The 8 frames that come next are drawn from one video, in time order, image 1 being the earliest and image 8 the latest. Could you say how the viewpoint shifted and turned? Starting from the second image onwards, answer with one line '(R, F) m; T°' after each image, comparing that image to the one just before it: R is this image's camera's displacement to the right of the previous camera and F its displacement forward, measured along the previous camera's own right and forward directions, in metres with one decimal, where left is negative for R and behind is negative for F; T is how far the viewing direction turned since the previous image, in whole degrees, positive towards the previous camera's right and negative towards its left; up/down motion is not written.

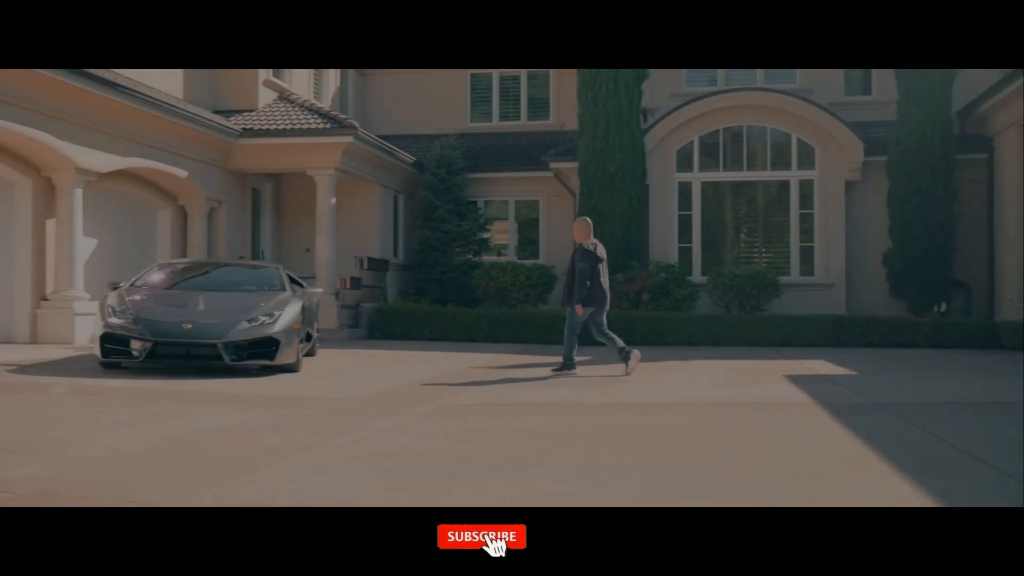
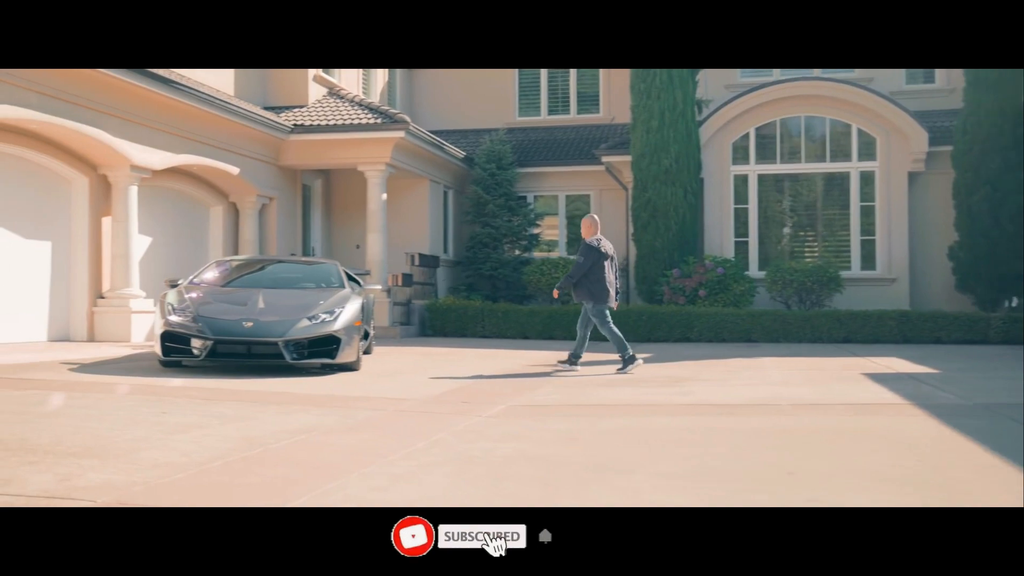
(-0.2, +0.3) m; -2°
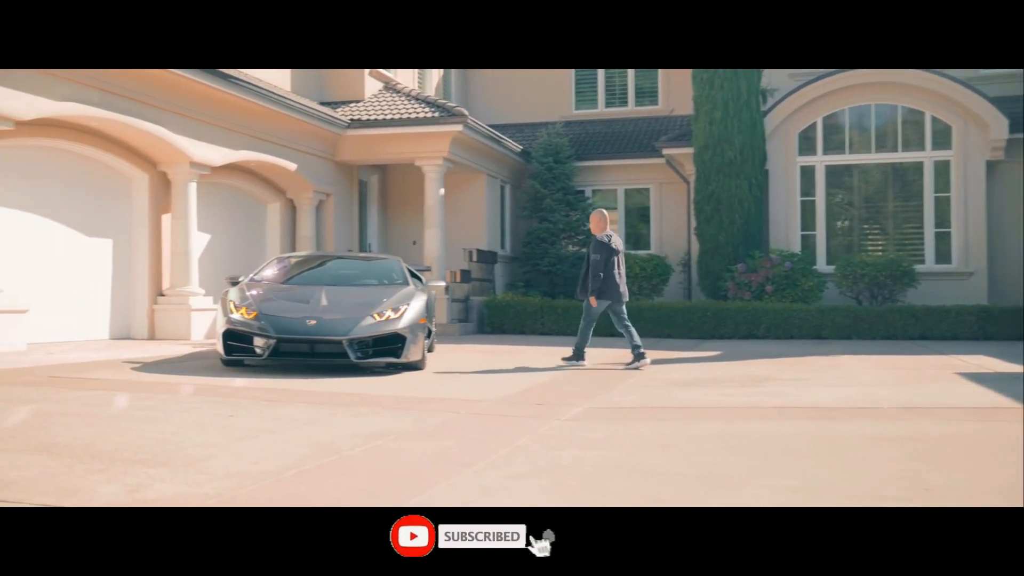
(-0.2, +0.3) m; -3°
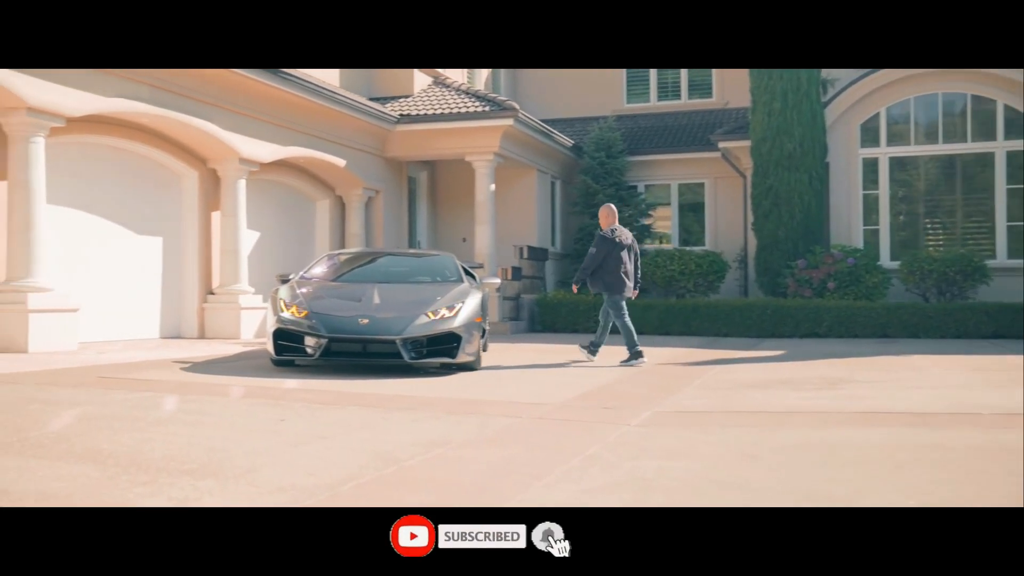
(-0.1, +0.3) m; -3°
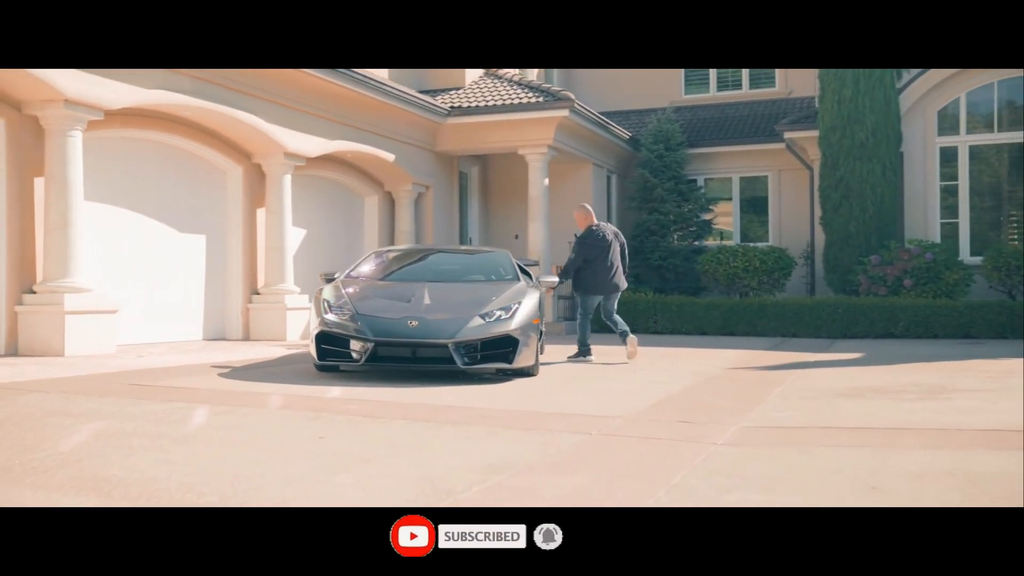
(-0.1, +0.6) m; -3°
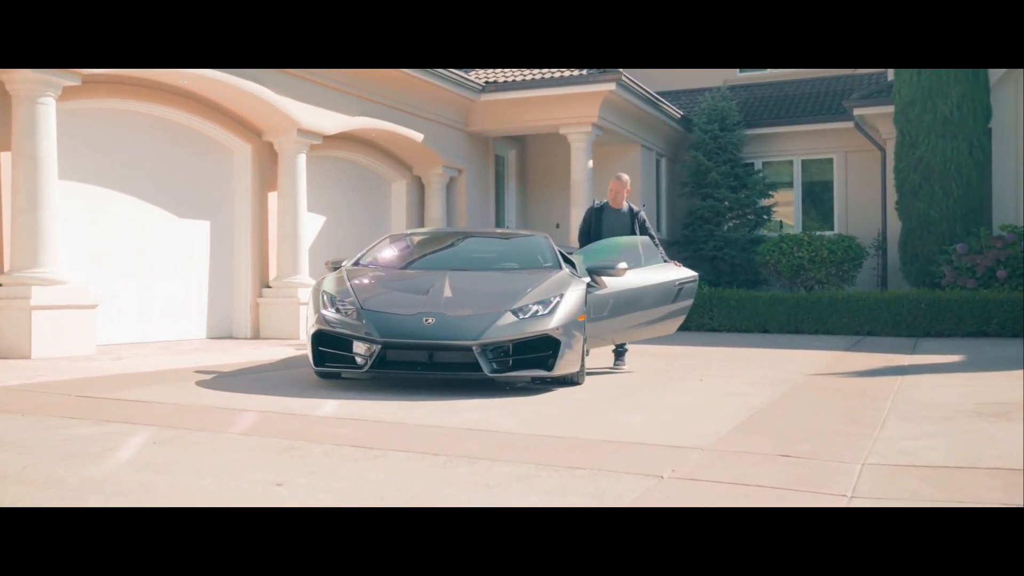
(0.0, +1.4) m; -2°
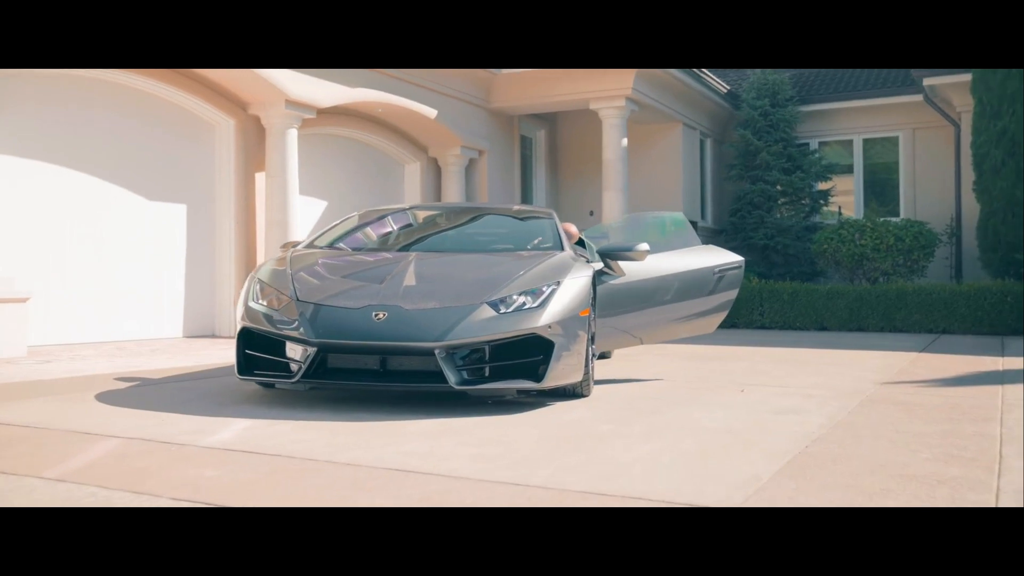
(+0.4, +1.4) m; -3°
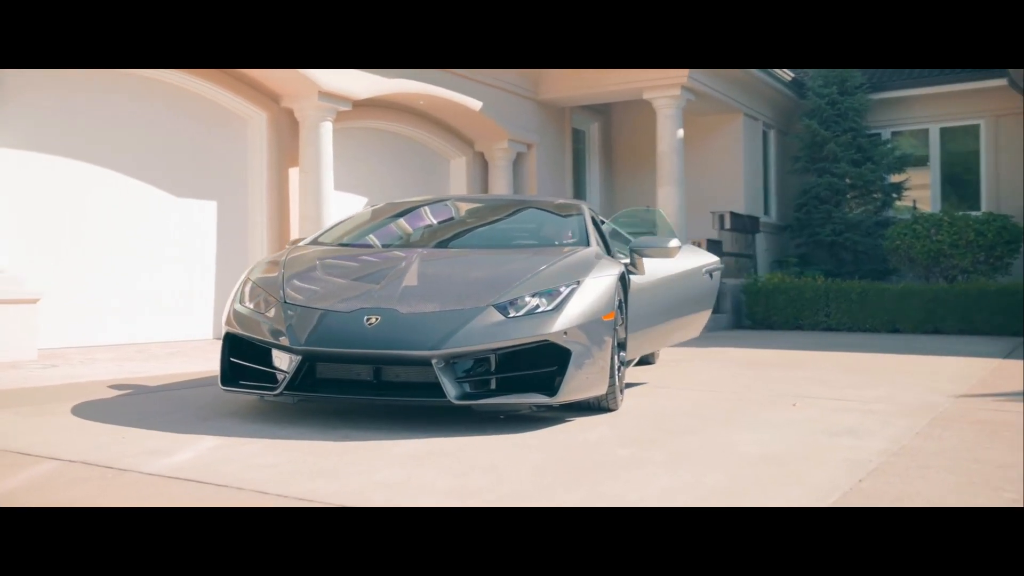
(+0.2, +0.6) m; -4°
